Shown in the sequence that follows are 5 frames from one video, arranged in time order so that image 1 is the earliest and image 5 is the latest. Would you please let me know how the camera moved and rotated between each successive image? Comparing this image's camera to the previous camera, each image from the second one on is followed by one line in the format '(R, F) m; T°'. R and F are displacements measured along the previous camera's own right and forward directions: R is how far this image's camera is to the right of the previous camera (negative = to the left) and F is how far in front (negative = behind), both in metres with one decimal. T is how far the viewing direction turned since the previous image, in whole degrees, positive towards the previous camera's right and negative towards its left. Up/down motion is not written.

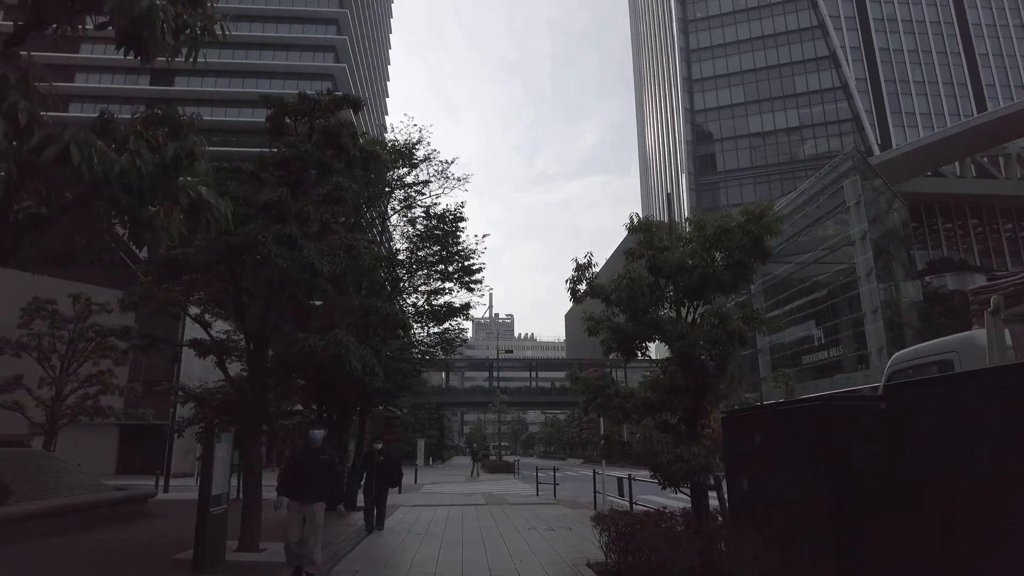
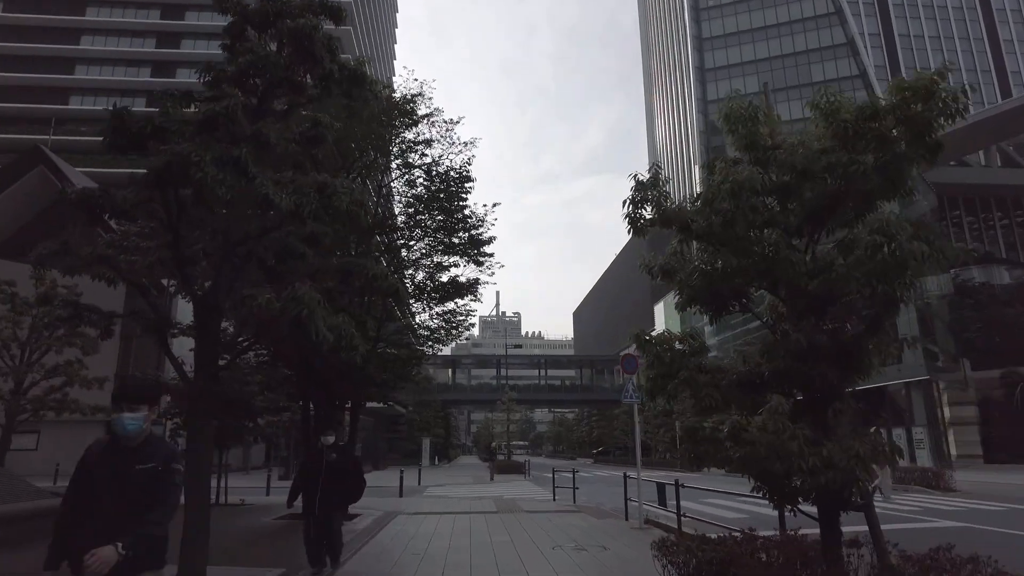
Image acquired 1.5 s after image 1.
(-0.2, +2.1) m; -1°
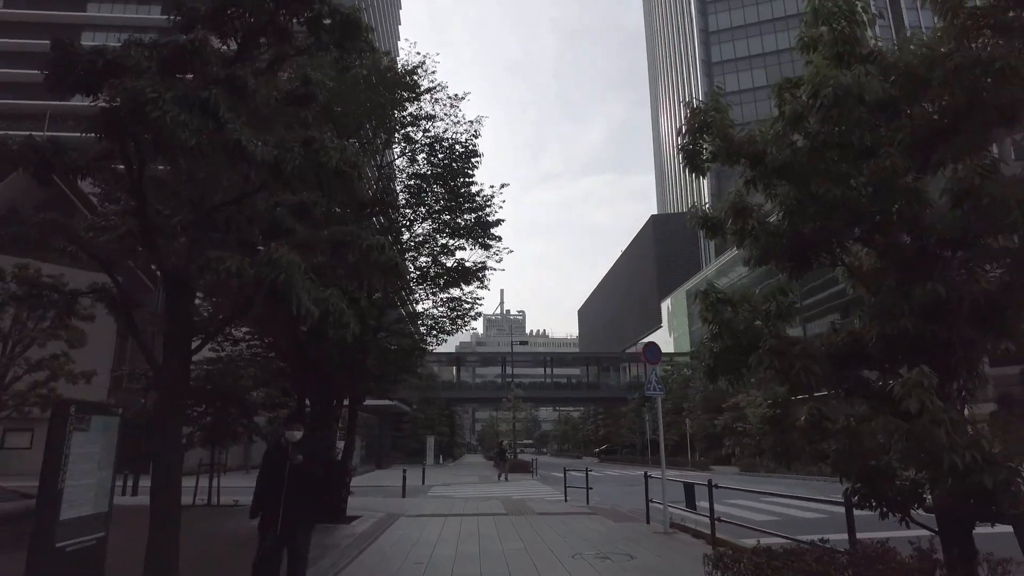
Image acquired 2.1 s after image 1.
(-0.1, +1.0) m; 0°
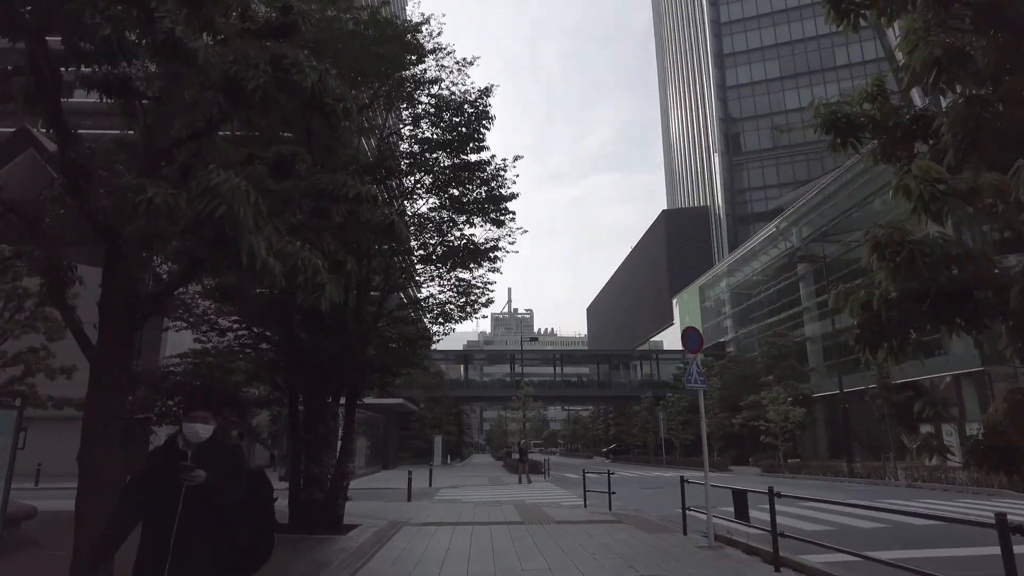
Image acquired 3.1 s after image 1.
(-0.1, +1.4) m; -1°
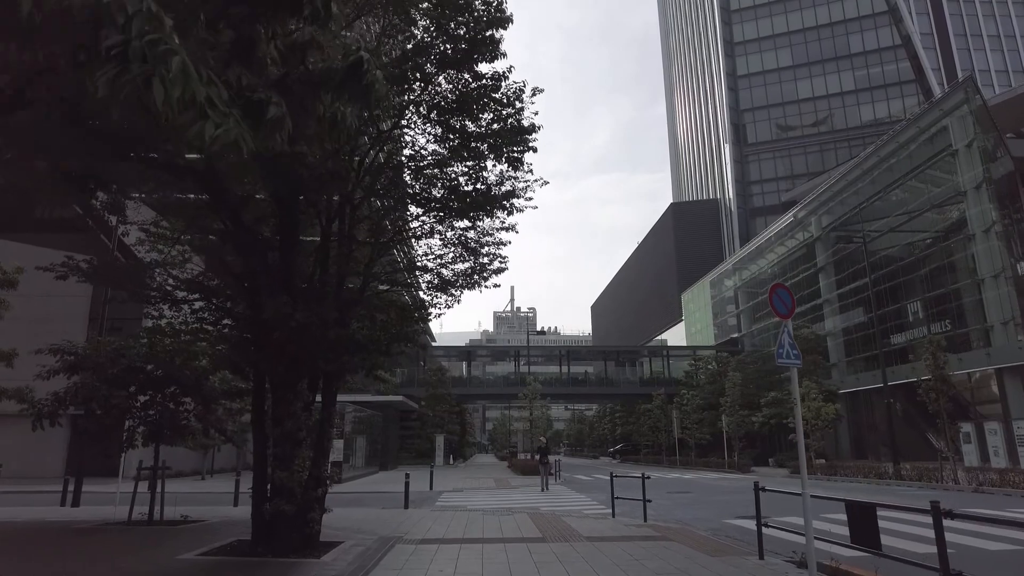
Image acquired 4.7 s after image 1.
(-0.3, +2.3) m; 0°
